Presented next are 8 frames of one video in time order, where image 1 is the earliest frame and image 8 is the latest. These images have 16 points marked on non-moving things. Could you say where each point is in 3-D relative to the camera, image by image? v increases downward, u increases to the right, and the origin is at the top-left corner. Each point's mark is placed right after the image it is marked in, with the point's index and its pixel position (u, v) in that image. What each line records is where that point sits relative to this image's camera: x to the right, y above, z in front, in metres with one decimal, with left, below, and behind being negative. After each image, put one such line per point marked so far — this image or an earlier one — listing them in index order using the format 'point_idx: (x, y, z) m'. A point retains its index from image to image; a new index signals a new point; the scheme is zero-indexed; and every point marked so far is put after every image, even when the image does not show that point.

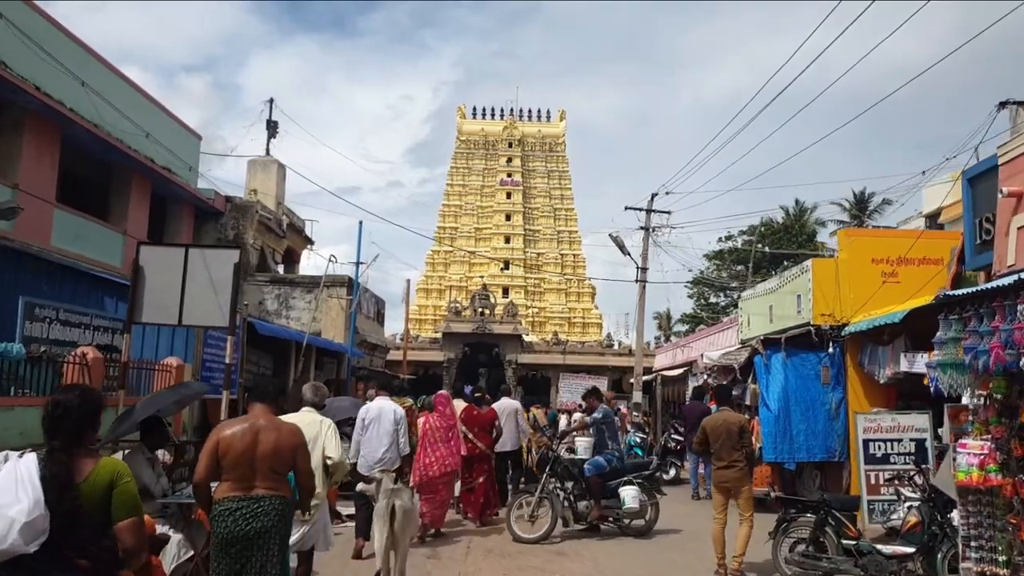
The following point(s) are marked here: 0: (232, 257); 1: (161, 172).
0: (-3.1, +0.3, +7.9) m
1: (-7.4, +2.4, +15.0) m
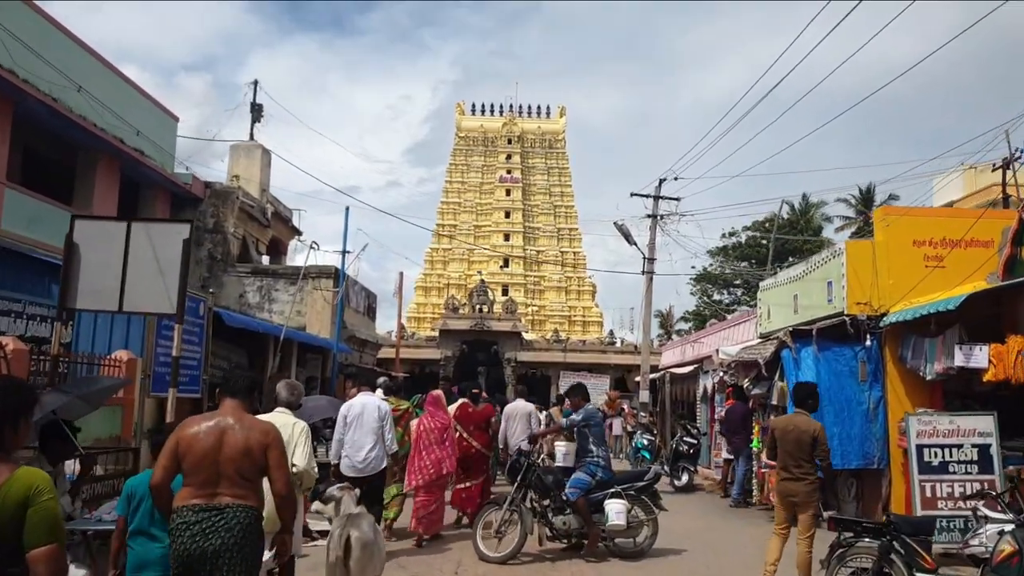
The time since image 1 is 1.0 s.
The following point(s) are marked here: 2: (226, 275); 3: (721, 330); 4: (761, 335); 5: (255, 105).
0: (-3.2, +0.5, +6.8) m
1: (-7.4, +2.6, +13.9) m
2: (-6.8, +0.3, +16.8) m
3: (+4.6, -0.9, +15.6) m
4: (+4.4, -0.9, +12.6) m
5: (-7.1, +5.0, +19.5) m
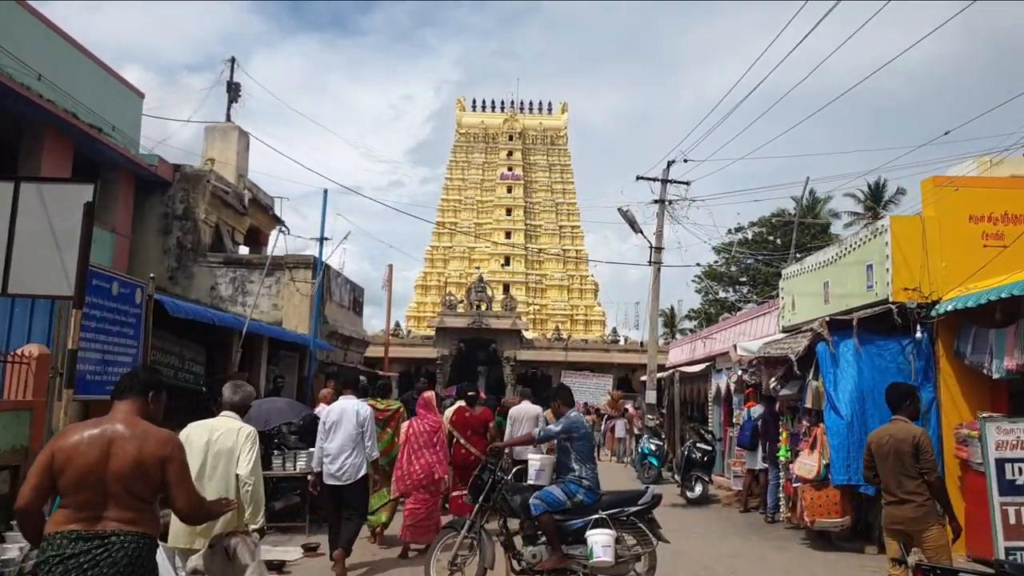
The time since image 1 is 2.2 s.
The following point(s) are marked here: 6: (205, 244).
0: (-3.3, +0.7, +5.5) m
1: (-7.6, +2.8, +12.6) m
2: (-6.9, +0.5, +15.5) m
3: (+4.5, -0.7, +14.3) m
4: (+4.3, -0.7, +11.2) m
5: (-7.2, +5.2, +18.2) m
6: (-6.7, +1.0, +15.6) m
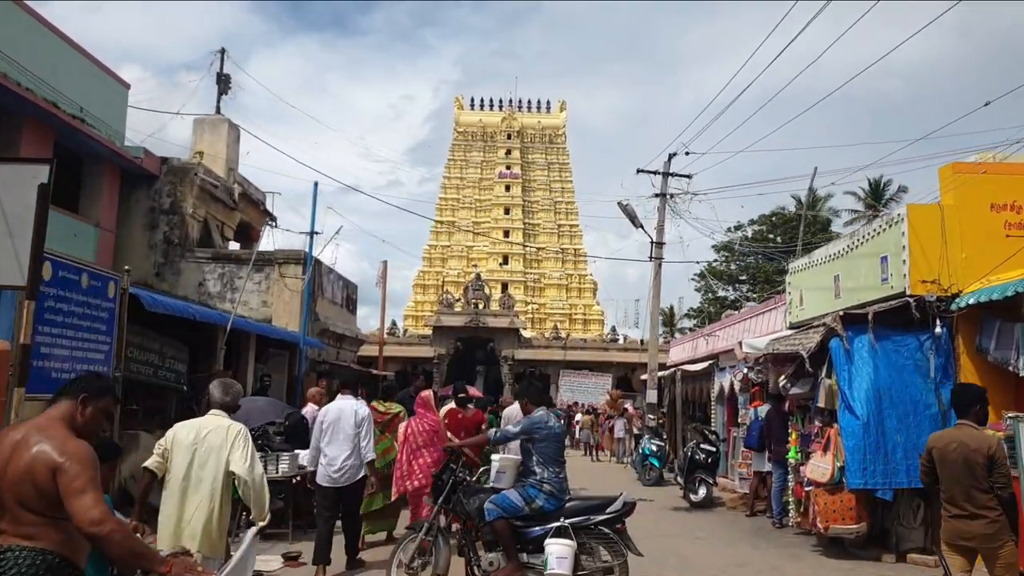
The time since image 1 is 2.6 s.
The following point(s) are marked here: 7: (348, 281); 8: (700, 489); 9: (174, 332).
0: (-3.4, +0.8, +5.0) m
1: (-7.6, +2.8, +12.1) m
2: (-7.0, +0.6, +15.0) m
3: (+4.4, -0.7, +13.9) m
4: (+4.2, -0.6, +10.8) m
5: (-7.3, +5.3, +17.8) m
6: (-6.8, +1.1, +15.2) m
7: (-4.1, +0.2, +17.8) m
8: (+2.9, -3.1, +10.9) m
9: (-4.7, -0.6, +9.8) m
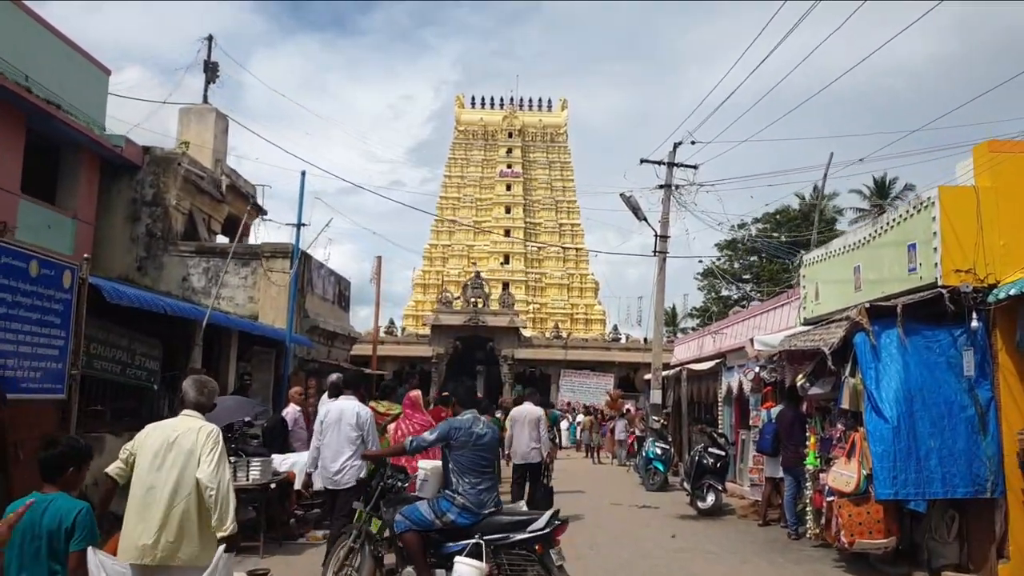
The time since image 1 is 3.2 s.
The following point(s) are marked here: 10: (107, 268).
0: (-3.4, +0.9, +4.4) m
1: (-7.7, +2.9, +11.5) m
2: (-7.0, +0.7, +14.4) m
3: (+4.4, -0.6, +13.2) m
4: (+4.2, -0.5, +10.1) m
5: (-7.3, +5.4, +17.1) m
6: (-6.8, +1.2, +14.5) m
7: (-4.1, +0.3, +17.1) m
8: (+2.8, -3.0, +10.2) m
9: (-4.7, -0.5, +9.2) m
10: (-8.1, +0.4, +14.2) m
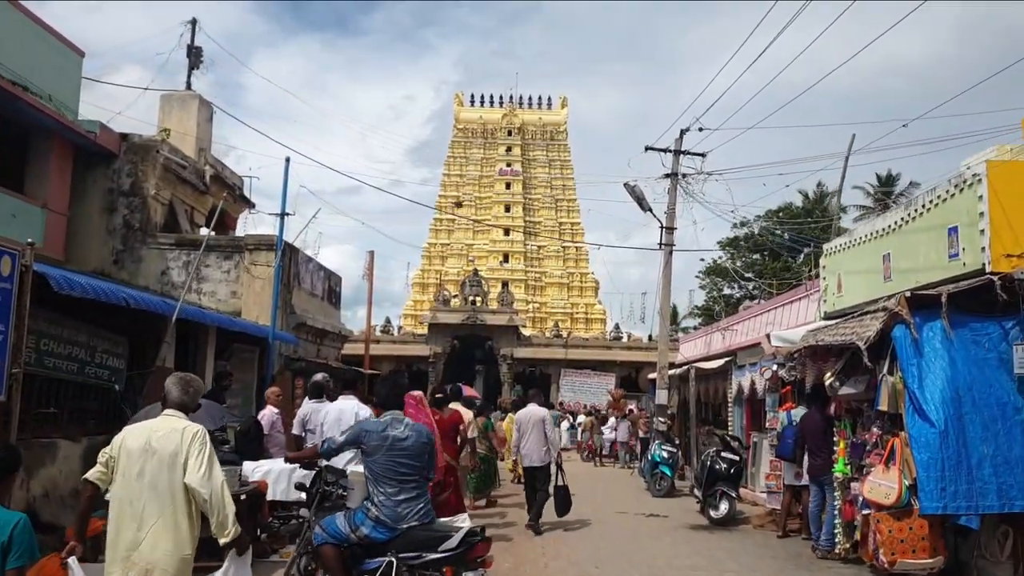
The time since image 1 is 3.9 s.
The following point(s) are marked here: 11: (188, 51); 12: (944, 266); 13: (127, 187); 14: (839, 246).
0: (-3.5, +1.0, +3.6) m
1: (-7.7, +3.0, +10.7) m
2: (-7.0, +0.8, +13.6) m
3: (+4.3, -0.4, +12.4) m
4: (+4.1, -0.4, +9.3) m
5: (-7.3, +5.5, +16.4) m
6: (-6.9, +1.3, +13.8) m
7: (-4.2, +0.4, +16.4) m
8: (+2.8, -2.9, +9.5) m
9: (-4.8, -0.4, +8.4) m
10: (-8.2, +0.5, +13.5) m
11: (-7.5, +5.5, +16.4) m
12: (+4.1, +0.2, +6.7) m
13: (-7.3, +1.9, +13.5) m
14: (+4.2, +0.5, +9.2) m
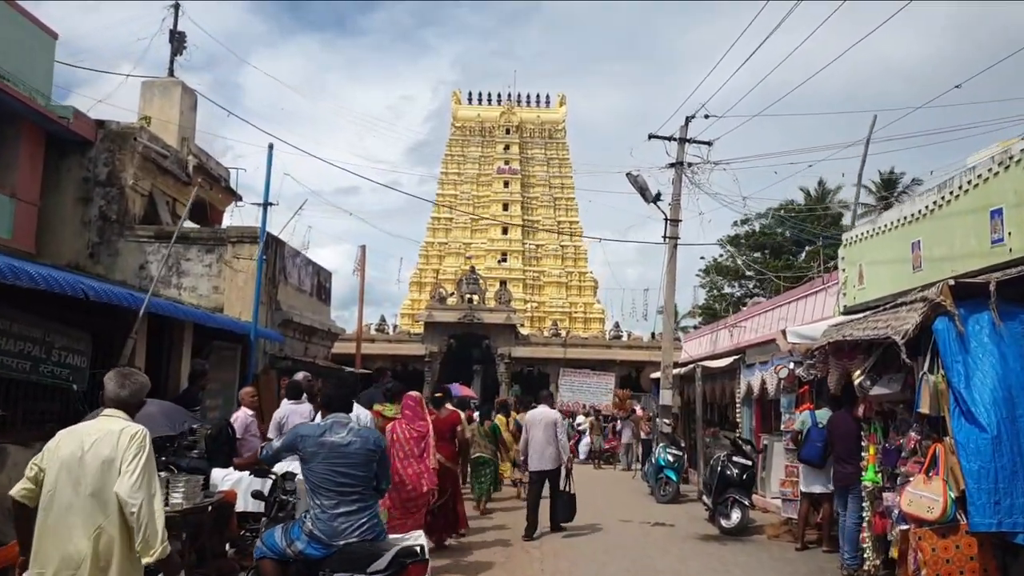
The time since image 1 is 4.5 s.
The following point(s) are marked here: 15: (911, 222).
0: (-3.5, +1.1, +2.9) m
1: (-7.8, +3.1, +10.0) m
2: (-7.1, +0.9, +12.9) m
3: (+4.3, -0.4, +11.8) m
4: (+4.1, -0.3, +8.7) m
5: (-7.4, +5.6, +15.7) m
6: (-6.9, +1.3, +13.1) m
7: (-4.2, +0.5, +15.7) m
8: (+2.7, -2.8, +8.8) m
9: (-4.8, -0.3, +7.7) m
10: (-8.2, +0.6, +12.8) m
11: (-7.5, +5.6, +15.7) m
12: (+4.1, +0.3, +6.1) m
13: (-7.3, +2.0, +12.8) m
14: (+4.2, +0.6, +8.5) m
15: (+4.1, +0.7, +7.4) m
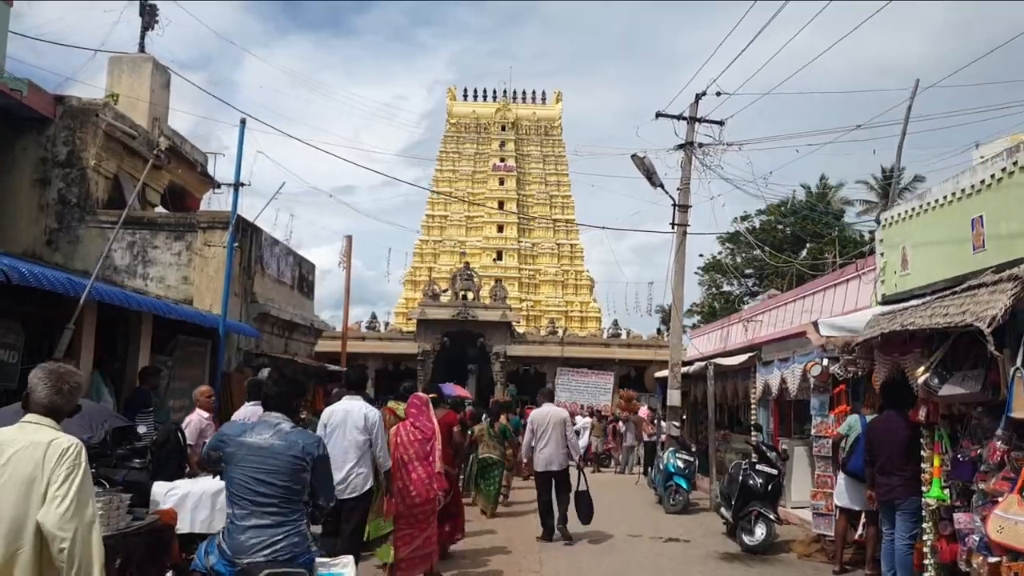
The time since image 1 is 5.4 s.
0: (-3.5, +1.2, +1.9) m
1: (-7.8, +3.3, +9.0) m
2: (-7.2, +1.0, +11.9) m
3: (+4.2, -0.2, +10.8) m
4: (+4.0, -0.1, +7.7) m
5: (-7.5, +5.7, +14.6) m
6: (-7.0, +1.5, +12.0) m
7: (-4.3, +0.6, +14.6) m
8: (+2.7, -2.6, +7.8) m
9: (-4.9, -0.2, +6.7) m
10: (-8.3, +0.8, +11.7) m
11: (-7.6, +5.7, +14.6) m
12: (+4.0, +0.5, +5.1) m
13: (-7.4, +2.2, +11.7) m
14: (+4.1, +0.8, +7.5) m
15: (+4.1, +0.8, +6.4) m
